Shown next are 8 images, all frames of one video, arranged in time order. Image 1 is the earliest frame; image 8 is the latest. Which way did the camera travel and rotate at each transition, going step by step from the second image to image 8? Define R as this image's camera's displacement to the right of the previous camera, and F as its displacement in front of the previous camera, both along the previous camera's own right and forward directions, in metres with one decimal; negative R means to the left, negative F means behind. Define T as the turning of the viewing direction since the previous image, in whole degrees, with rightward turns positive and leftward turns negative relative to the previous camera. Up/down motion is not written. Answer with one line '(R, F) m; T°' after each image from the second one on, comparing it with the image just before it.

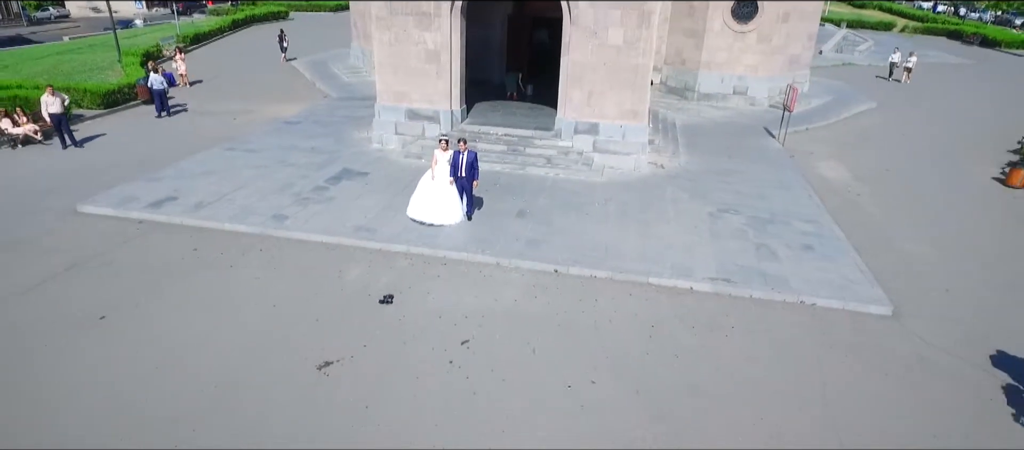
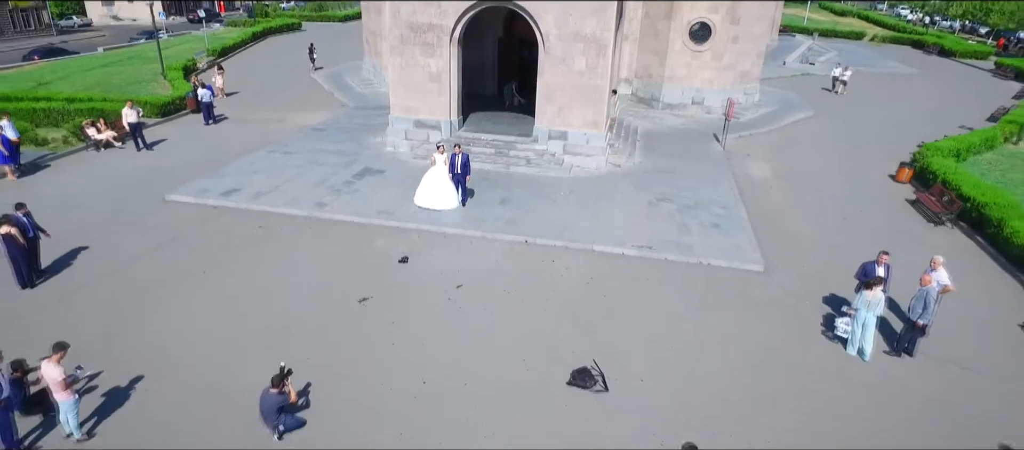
(+0.3, -2.8) m; 0°
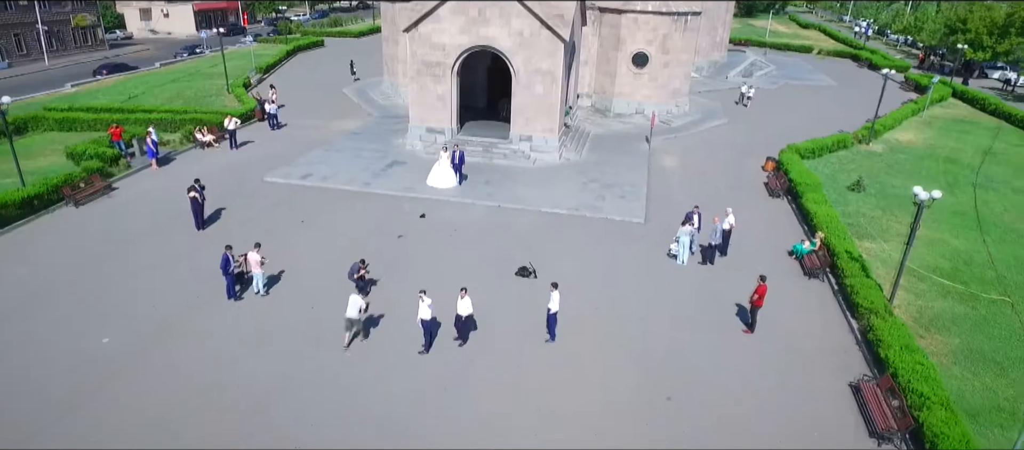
(+0.6, -6.0) m; 0°
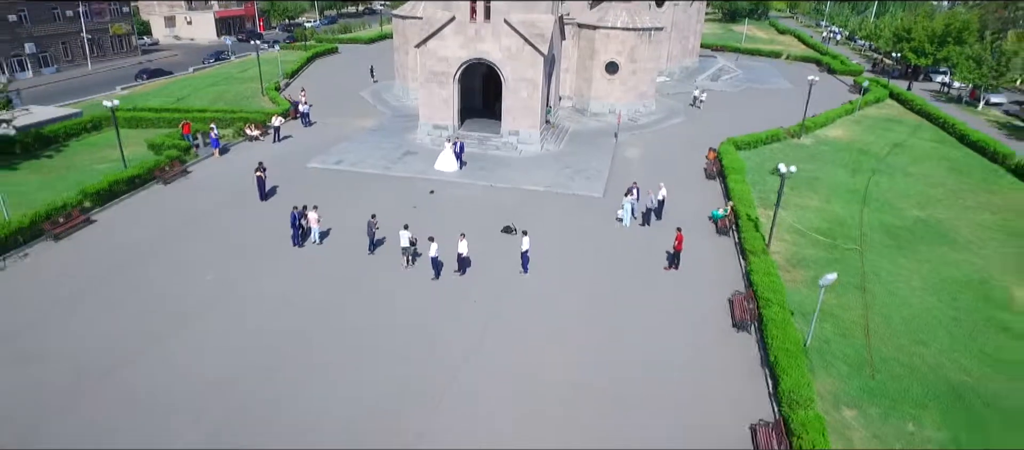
(+0.4, -4.7) m; 0°
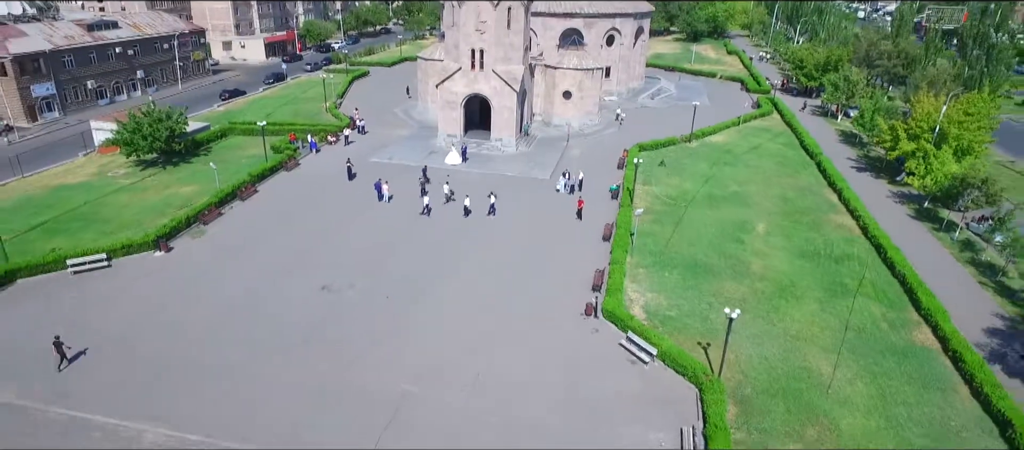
(+0.9, -13.7) m; 0°
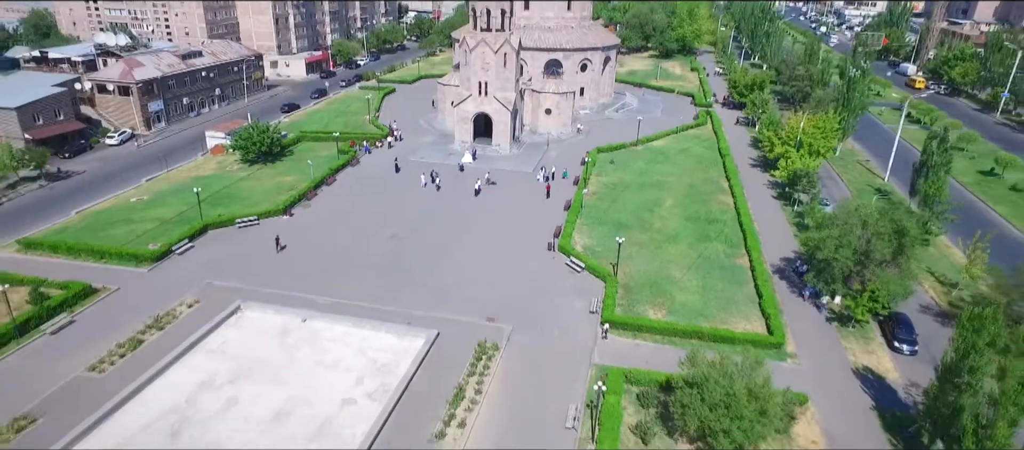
(+0.5, -15.4) m; 0°
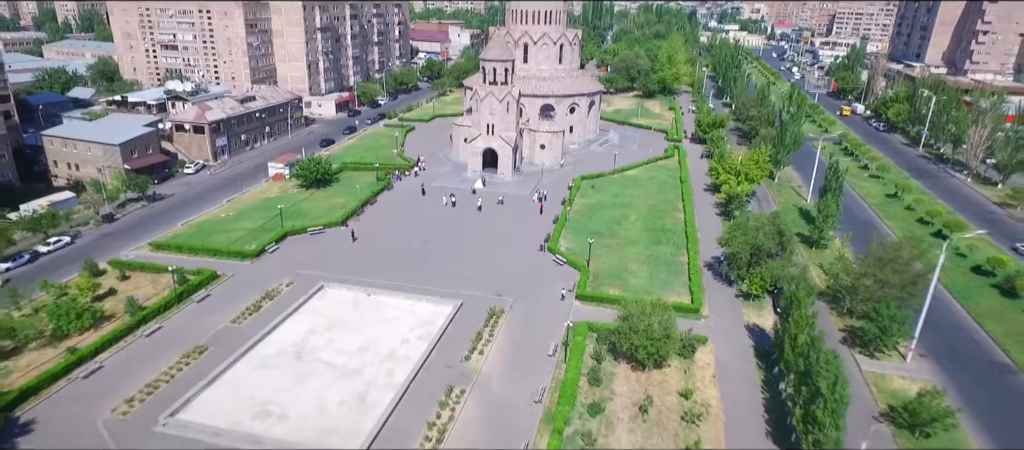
(0.0, -13.1) m; 0°
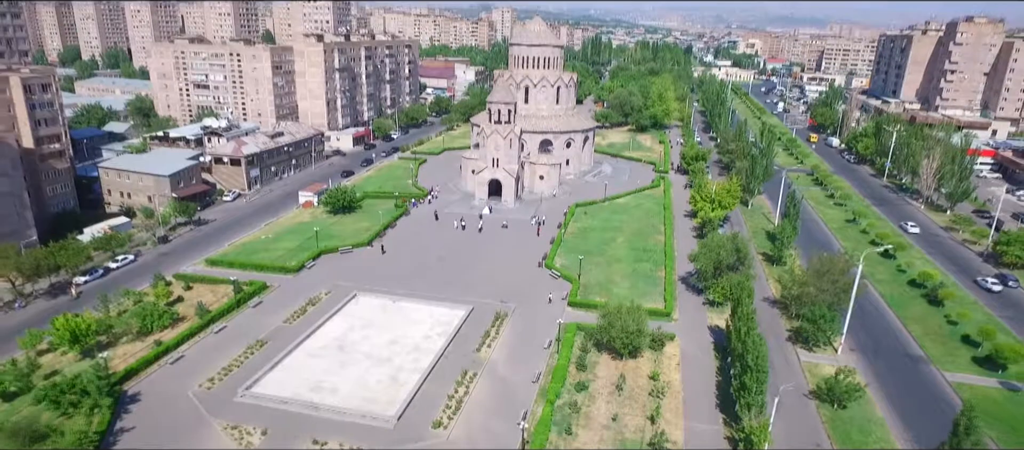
(0.0, -8.5) m; 0°
